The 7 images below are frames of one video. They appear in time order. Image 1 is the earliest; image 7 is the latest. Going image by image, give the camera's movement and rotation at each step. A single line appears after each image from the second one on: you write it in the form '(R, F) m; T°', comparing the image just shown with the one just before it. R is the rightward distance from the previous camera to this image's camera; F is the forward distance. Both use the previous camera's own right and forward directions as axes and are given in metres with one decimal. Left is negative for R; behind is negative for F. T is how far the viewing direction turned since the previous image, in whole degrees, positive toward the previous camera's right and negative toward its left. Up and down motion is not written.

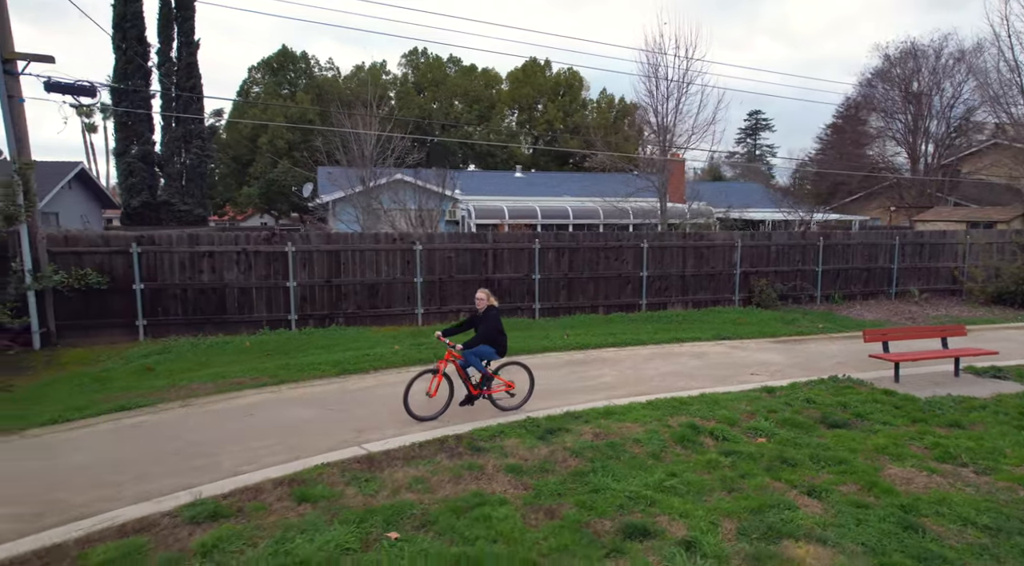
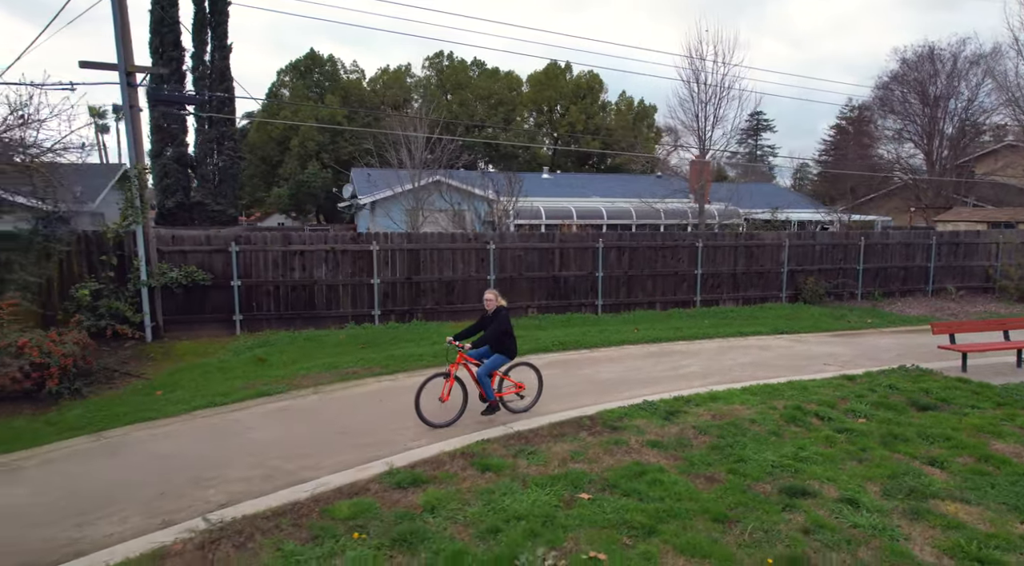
(-1.4, -0.6) m; 0°
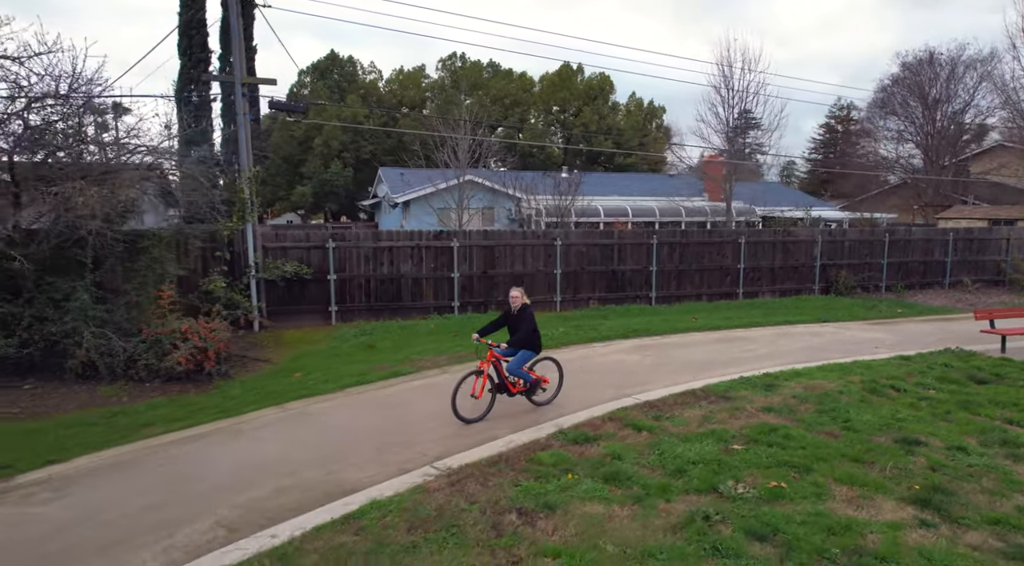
(-1.6, -1.0) m; +1°
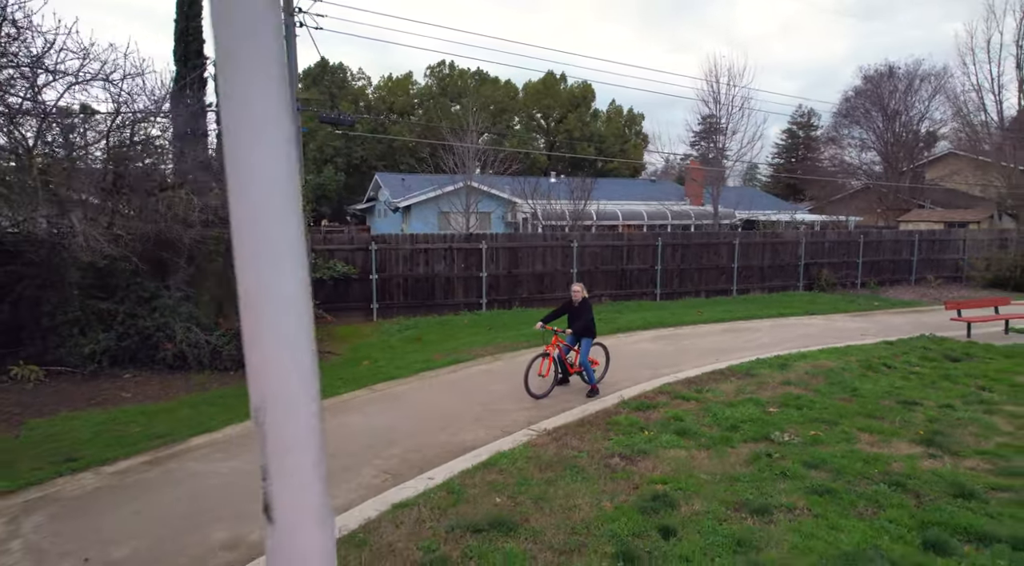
(-1.2, -1.2) m; +3°
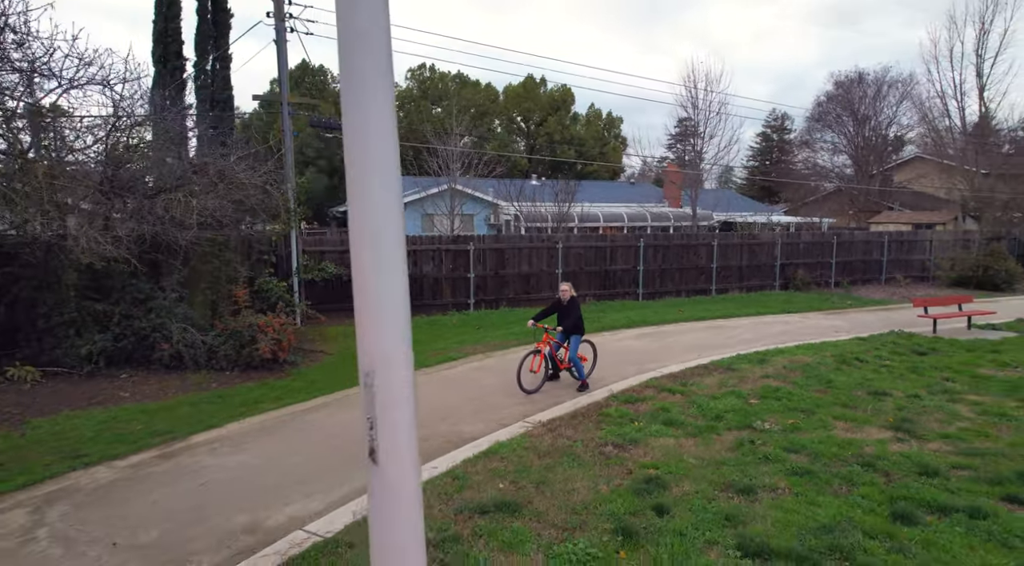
(-0.2, -0.3) m; +2°
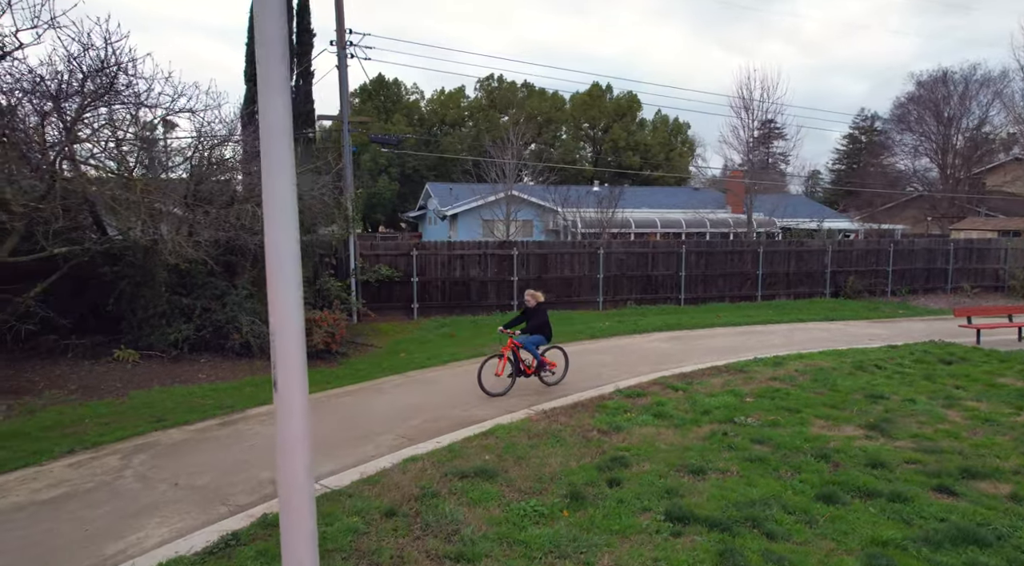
(+0.9, -0.8) m; -7°
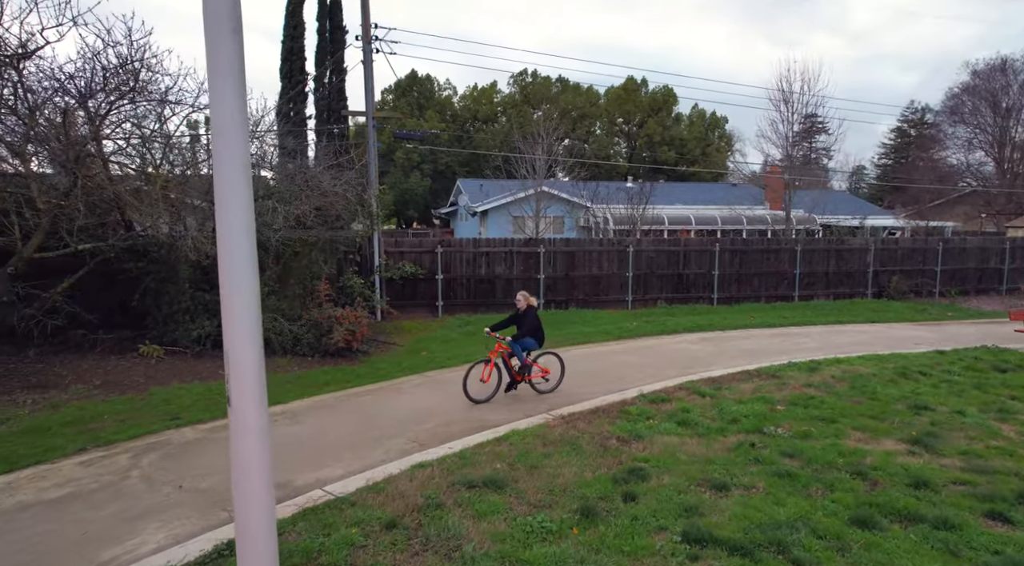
(+0.2, +0.3) m; -3°
